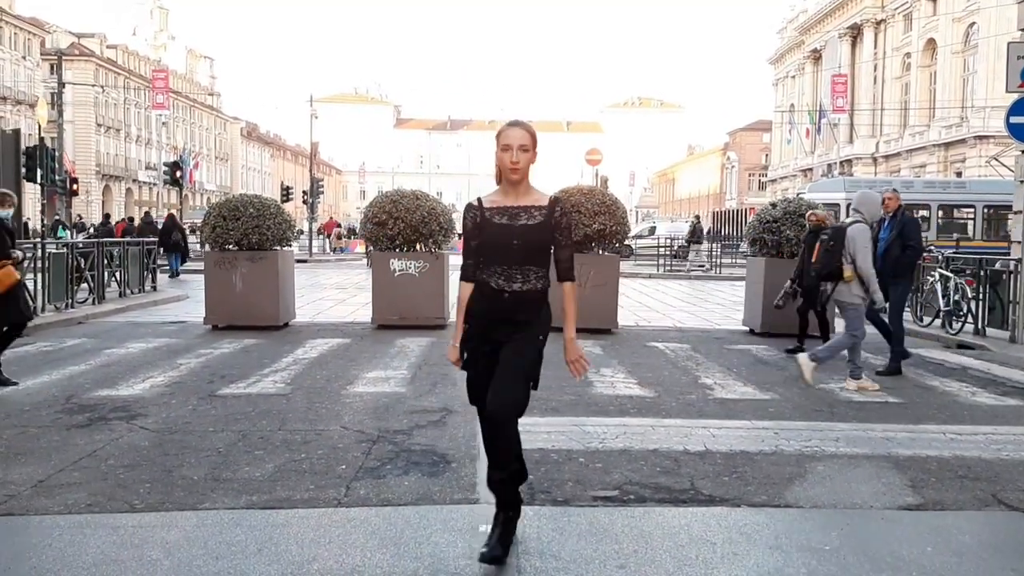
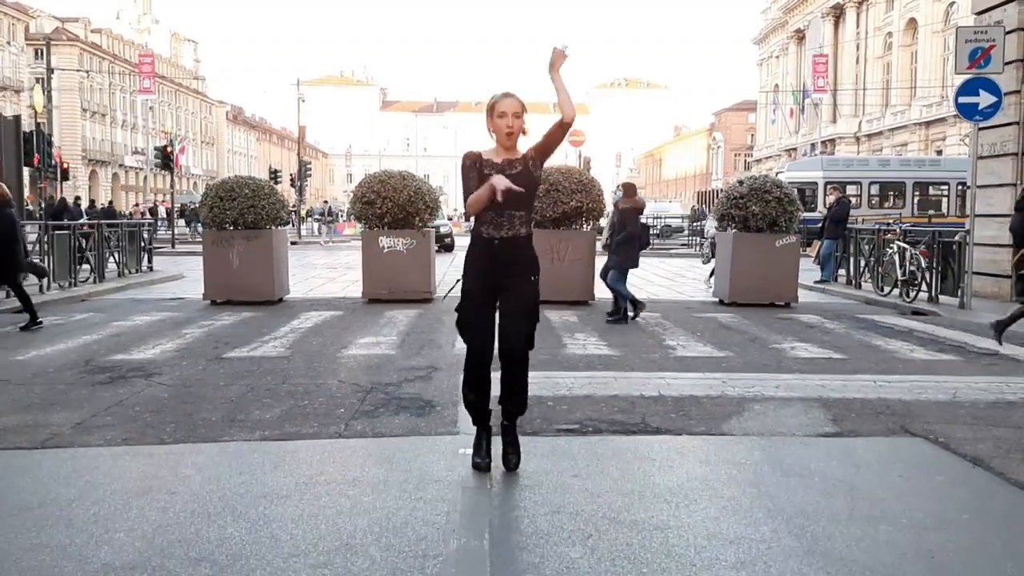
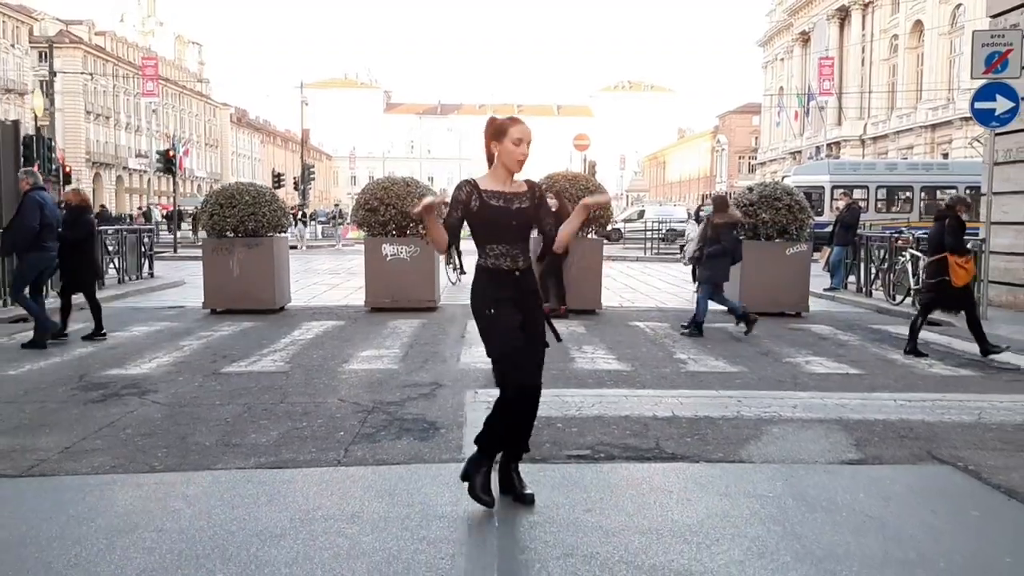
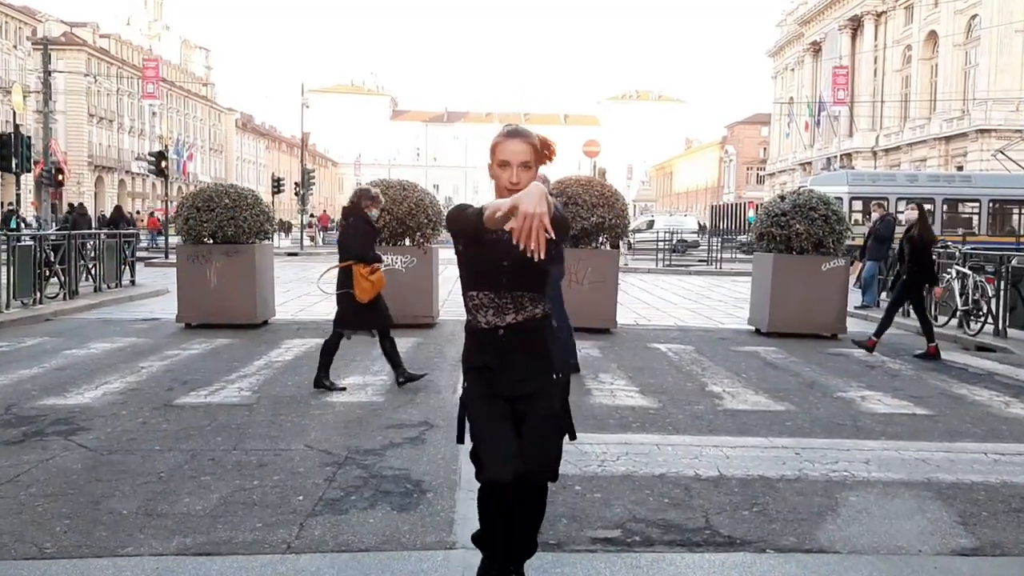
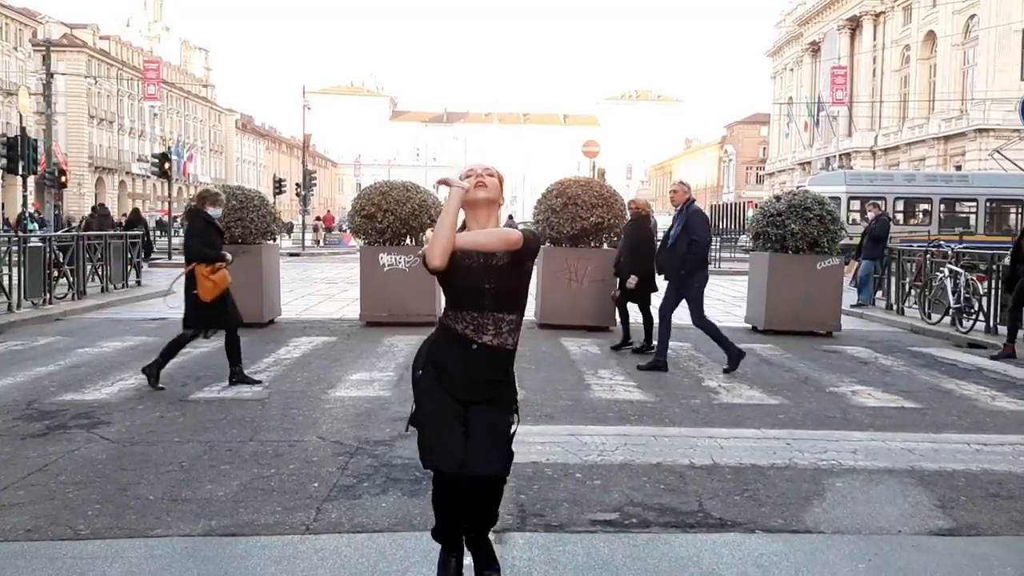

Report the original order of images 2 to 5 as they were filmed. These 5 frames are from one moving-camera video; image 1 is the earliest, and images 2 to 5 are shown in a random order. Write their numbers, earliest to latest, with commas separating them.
5, 4, 3, 2
